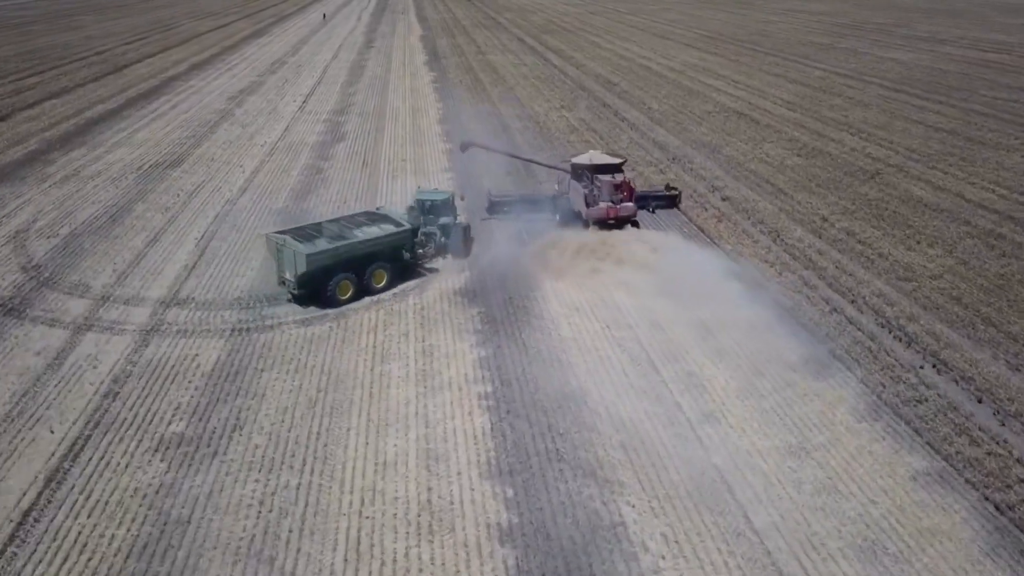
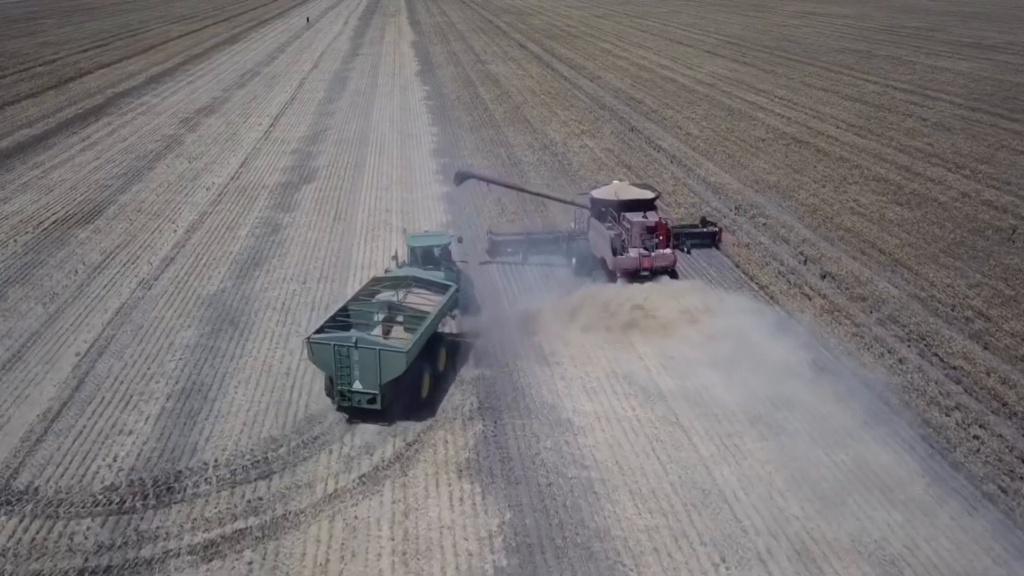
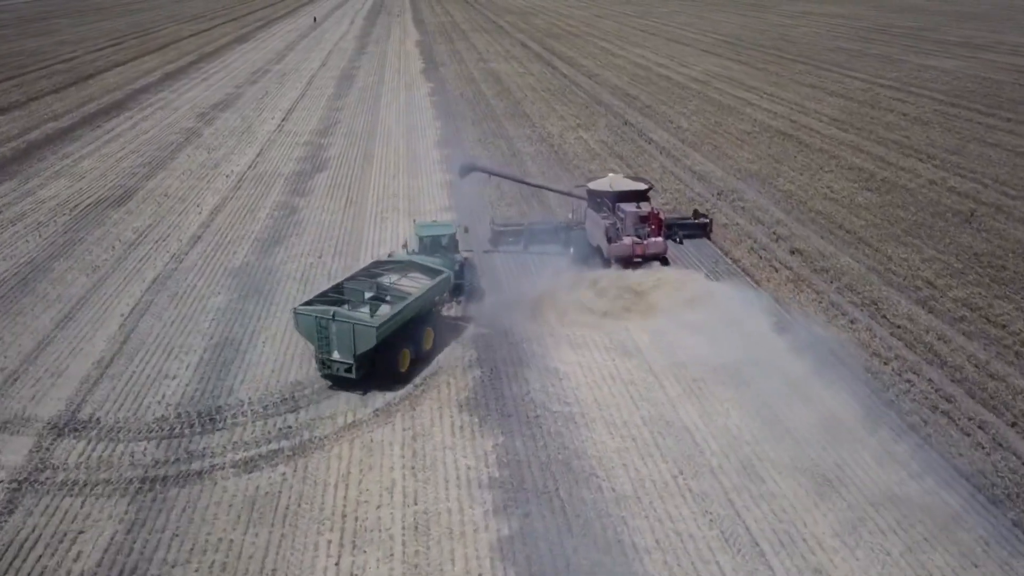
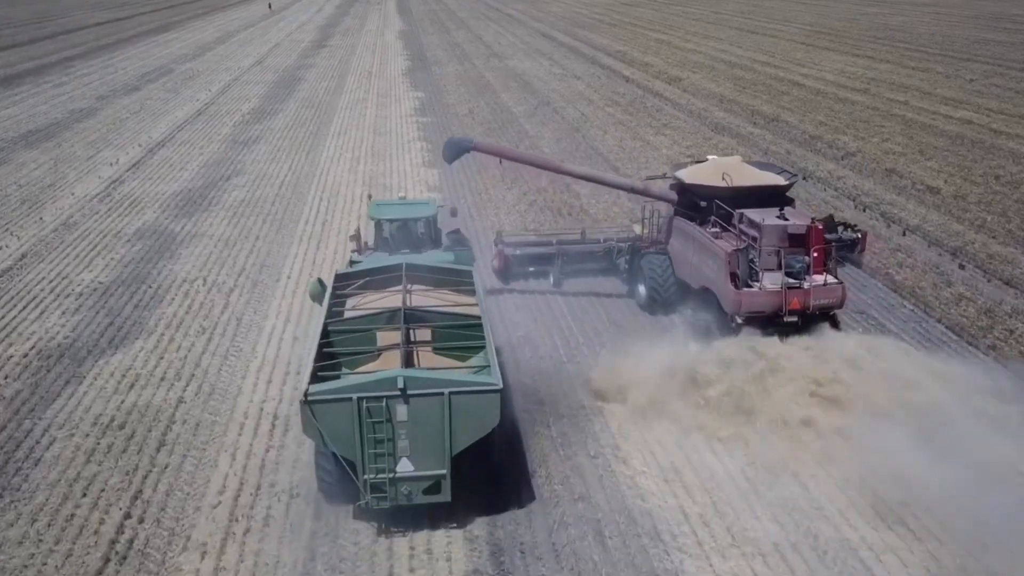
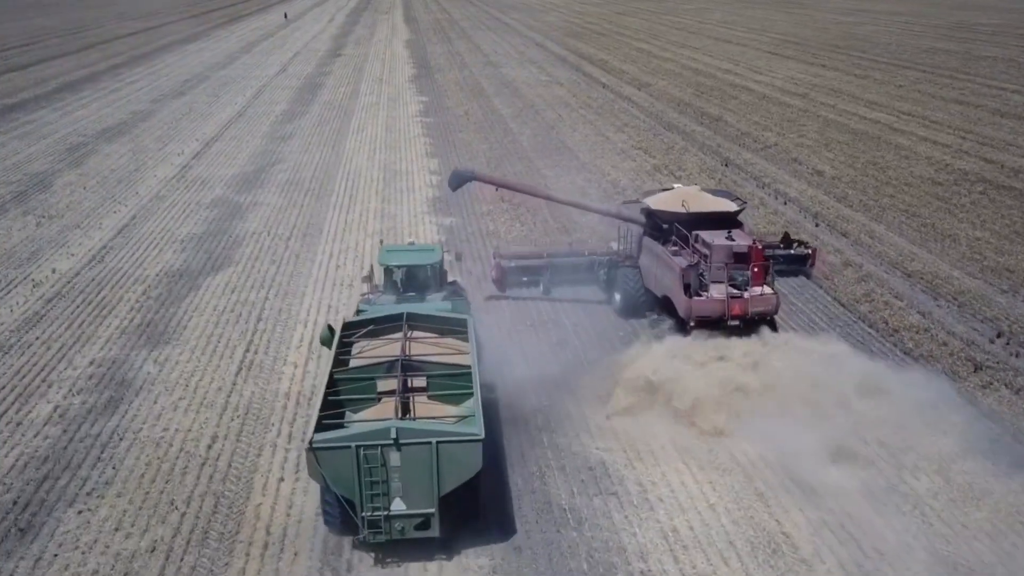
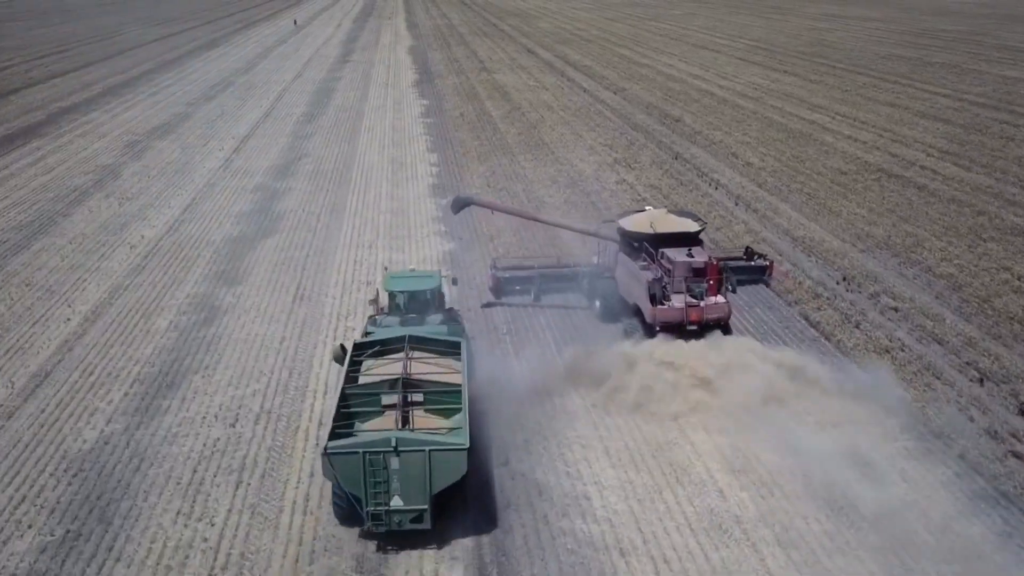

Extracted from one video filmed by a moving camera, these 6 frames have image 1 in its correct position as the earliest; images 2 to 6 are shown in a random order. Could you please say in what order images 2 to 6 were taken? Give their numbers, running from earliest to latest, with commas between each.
3, 2, 6, 5, 4
